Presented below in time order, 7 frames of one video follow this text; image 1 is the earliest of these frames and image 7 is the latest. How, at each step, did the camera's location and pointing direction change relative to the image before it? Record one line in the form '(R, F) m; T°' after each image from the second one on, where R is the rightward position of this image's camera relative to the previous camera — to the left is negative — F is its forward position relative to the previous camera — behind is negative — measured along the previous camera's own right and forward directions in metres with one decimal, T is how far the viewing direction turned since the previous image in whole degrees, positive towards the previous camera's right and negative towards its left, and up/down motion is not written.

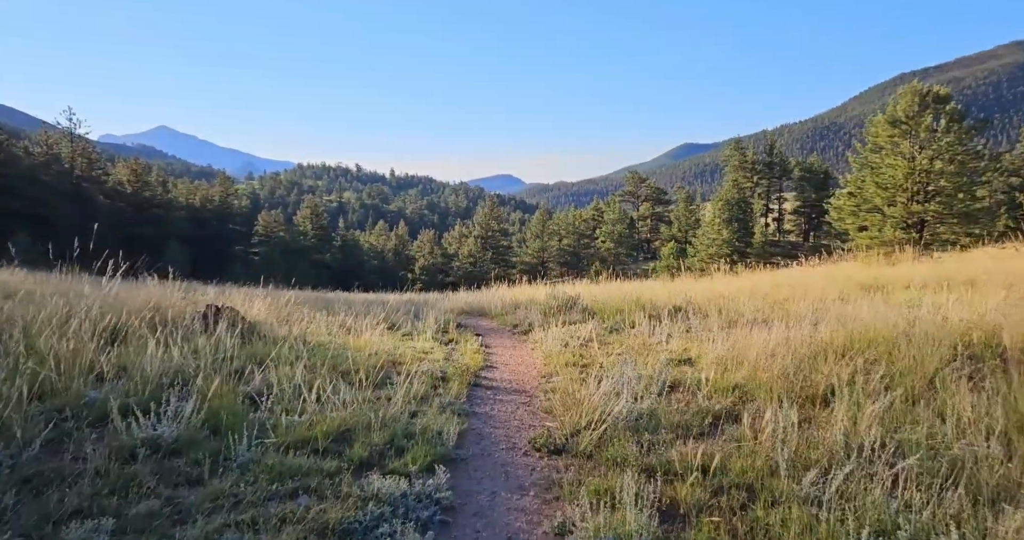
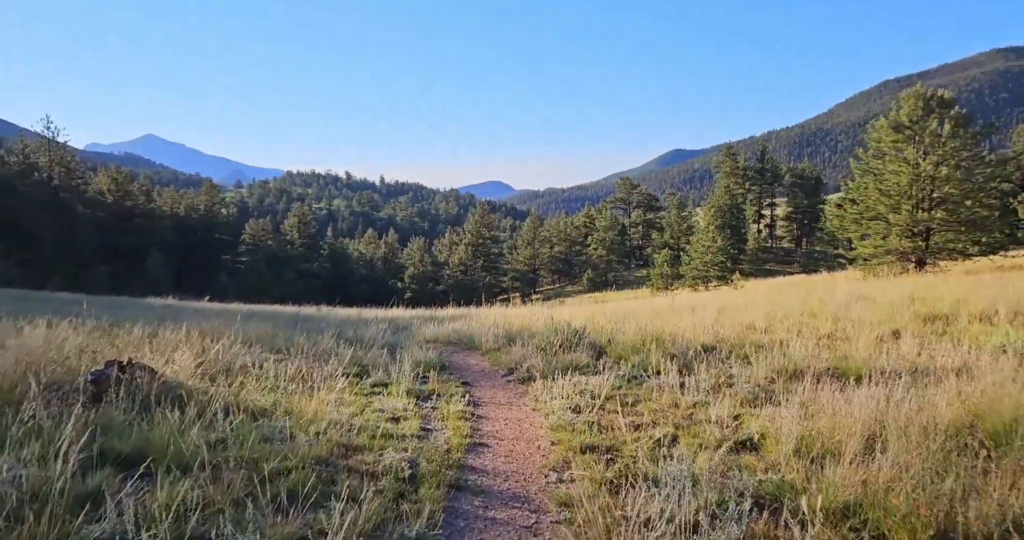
(0.0, +1.2) m; +1°
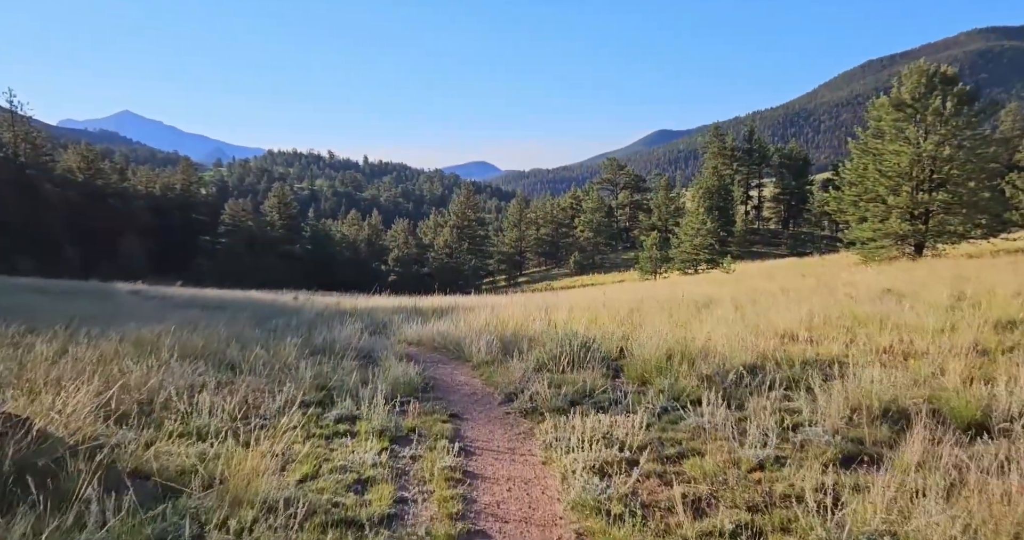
(-0.1, +1.1) m; +1°
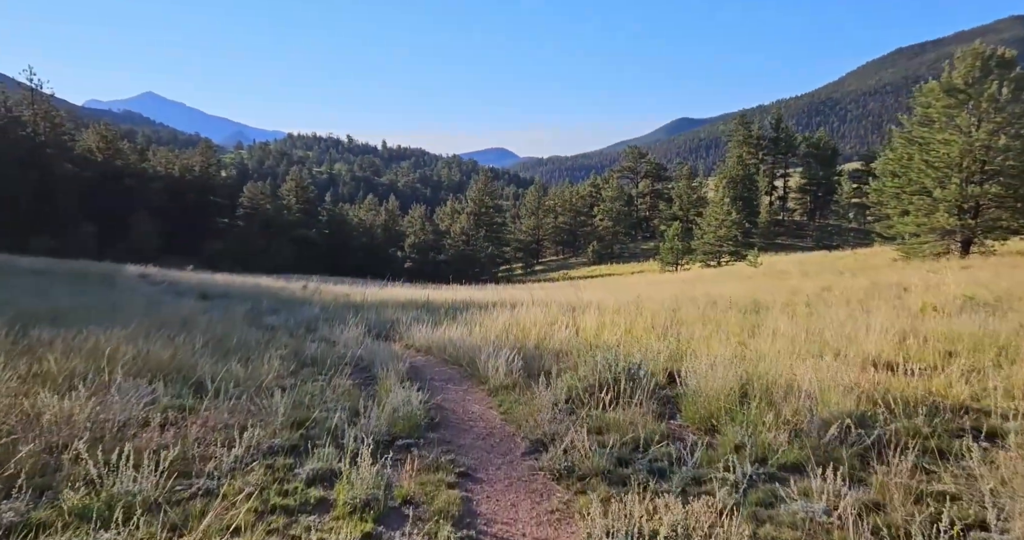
(-0.1, +1.1) m; -1°
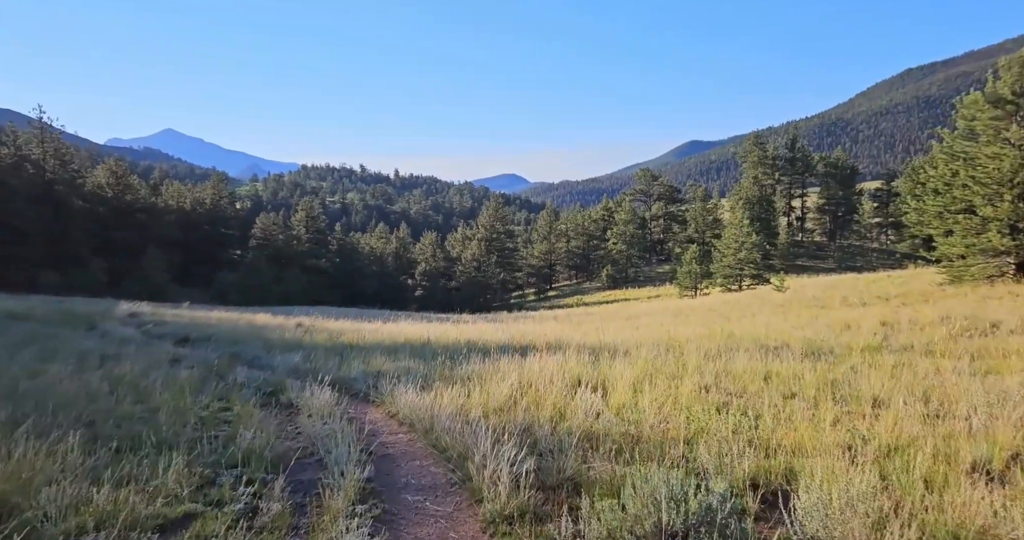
(+0.1, +1.7) m; -1°
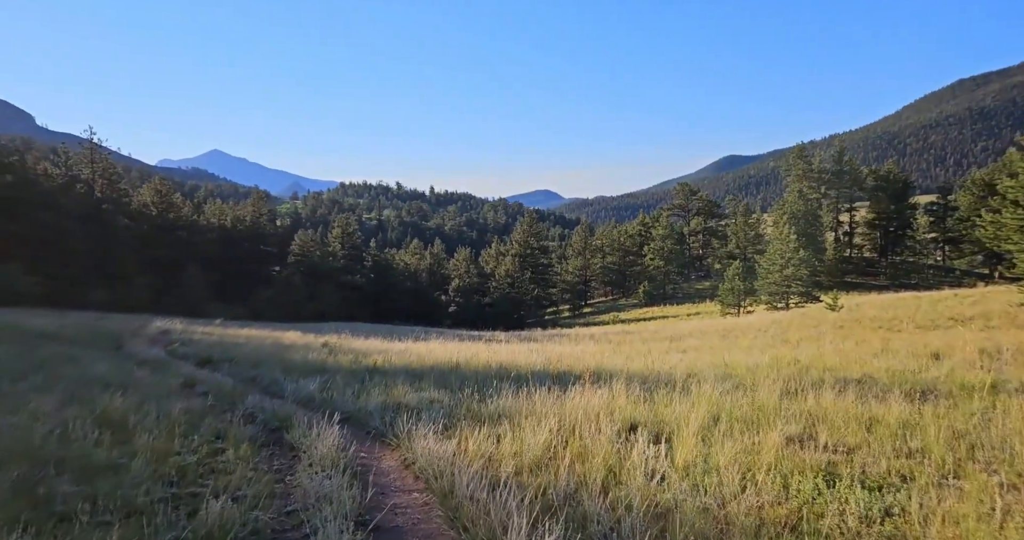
(0.0, +1.1) m; -3°
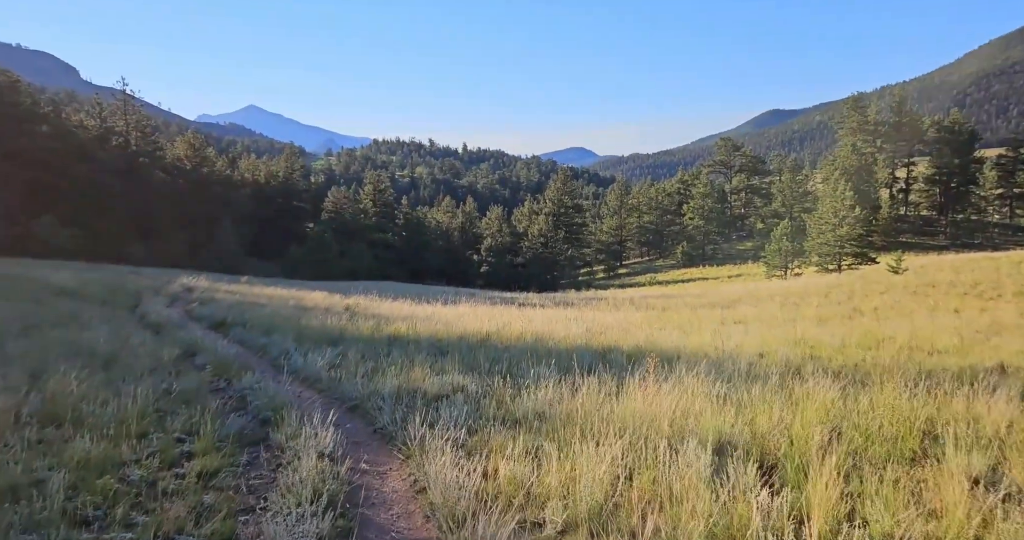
(-0.1, +1.6) m; -3°
